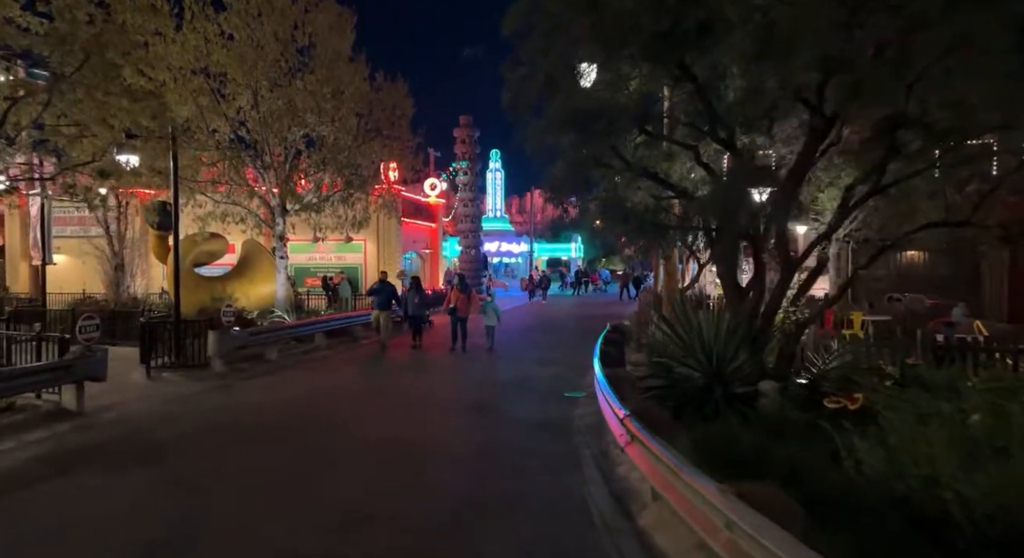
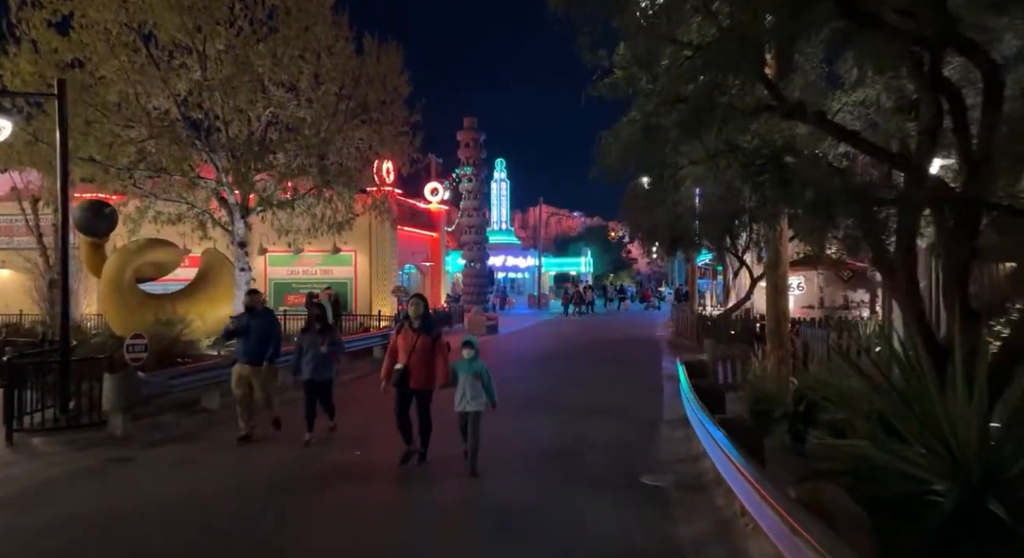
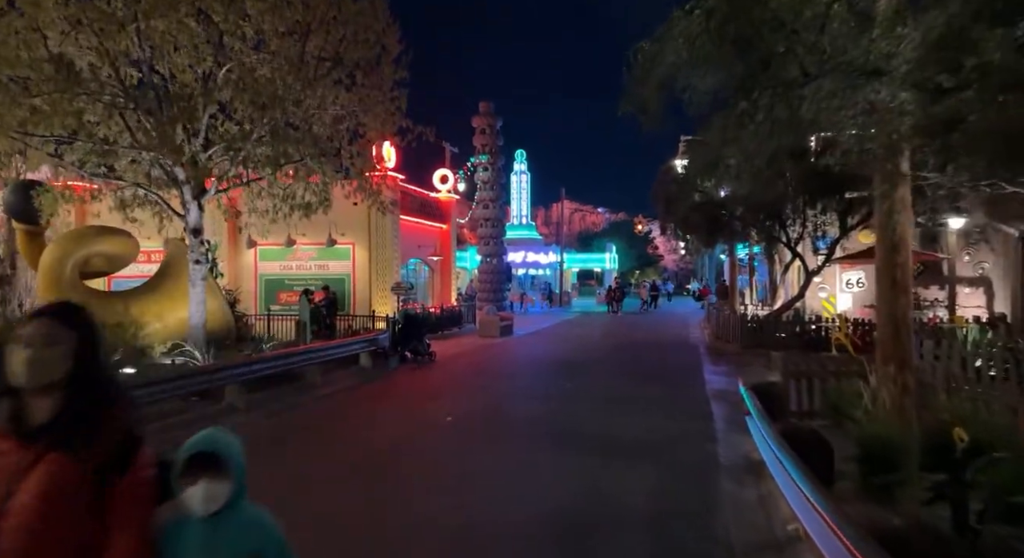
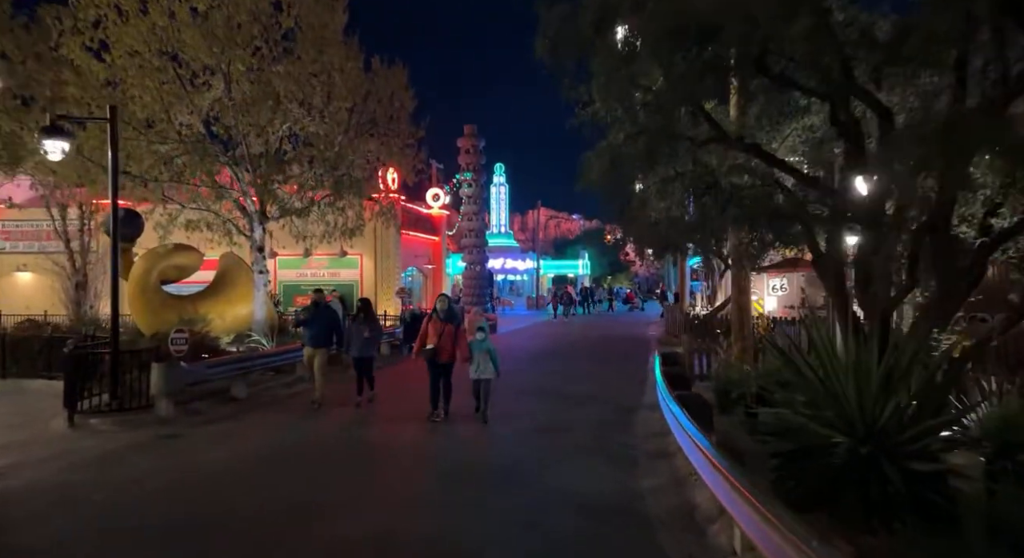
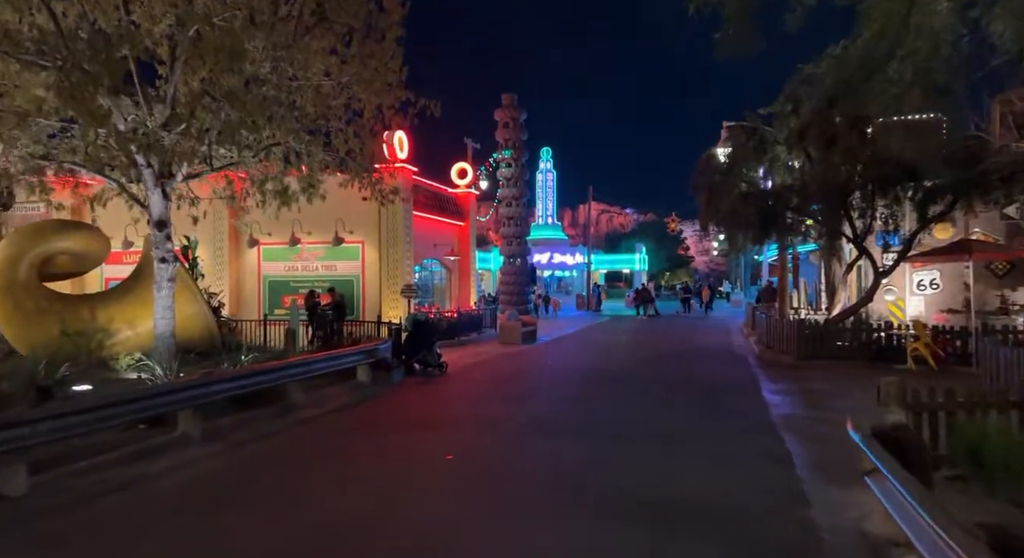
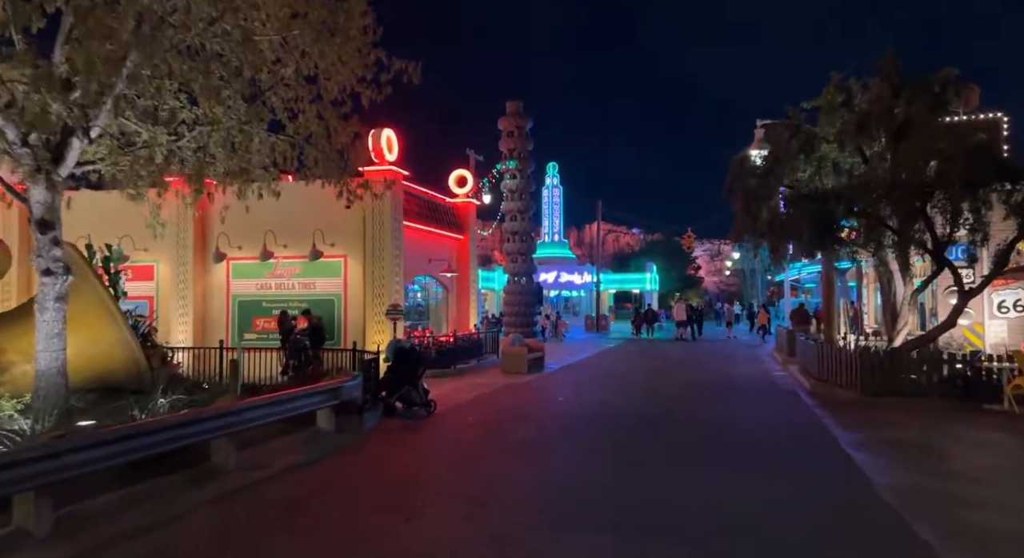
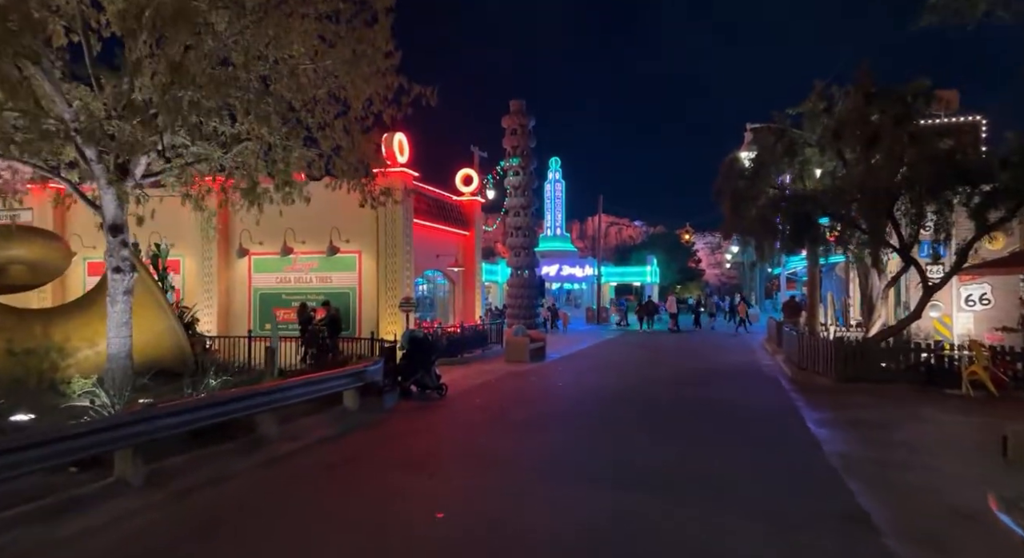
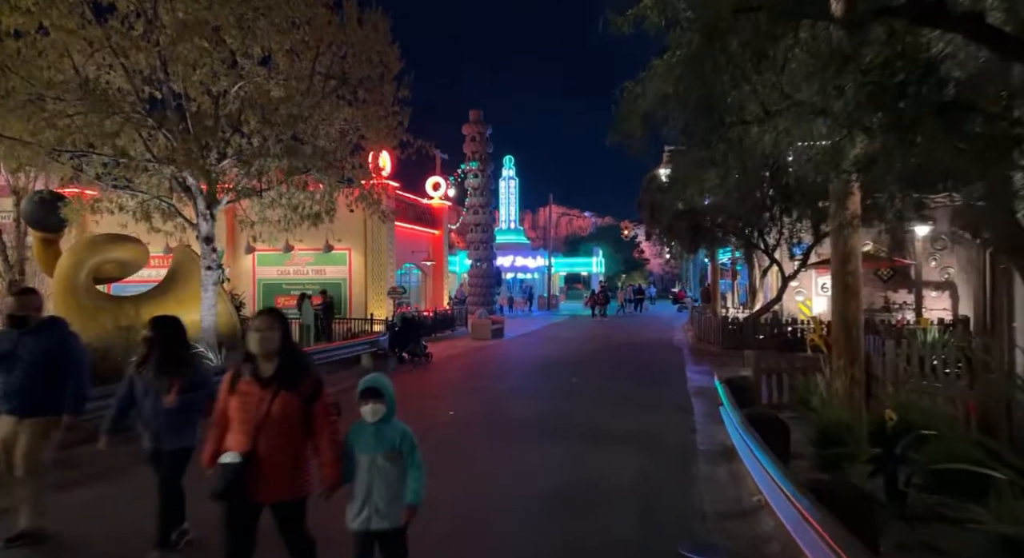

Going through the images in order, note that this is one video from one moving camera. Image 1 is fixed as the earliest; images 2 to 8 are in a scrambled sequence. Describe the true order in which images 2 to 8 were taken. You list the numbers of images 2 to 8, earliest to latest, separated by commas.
4, 2, 8, 3, 5, 7, 6
